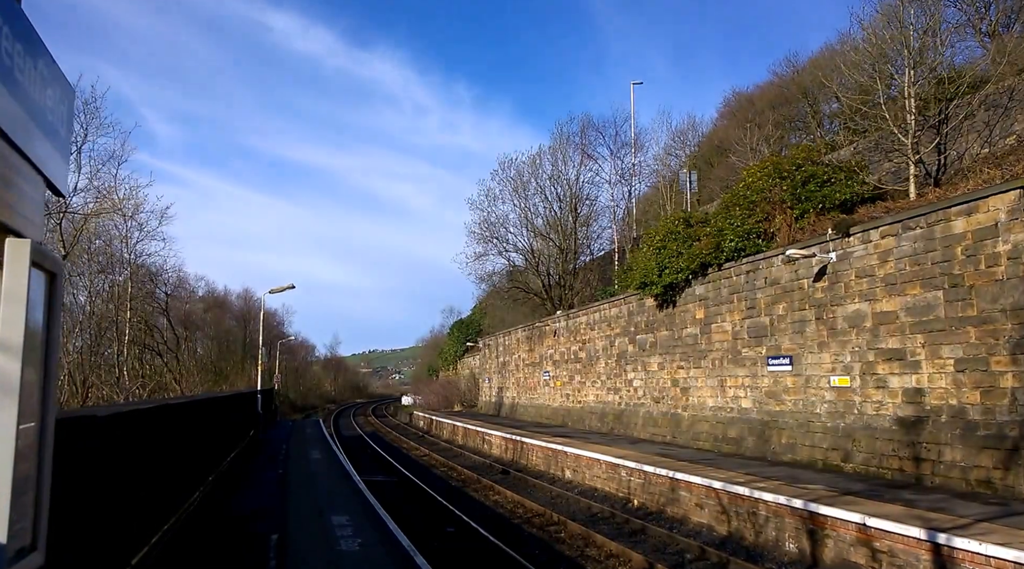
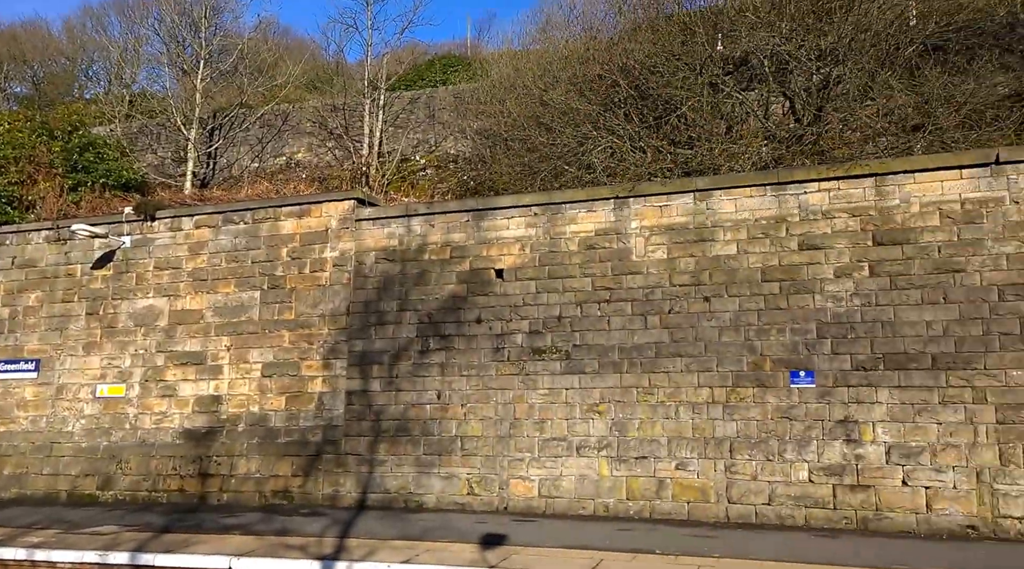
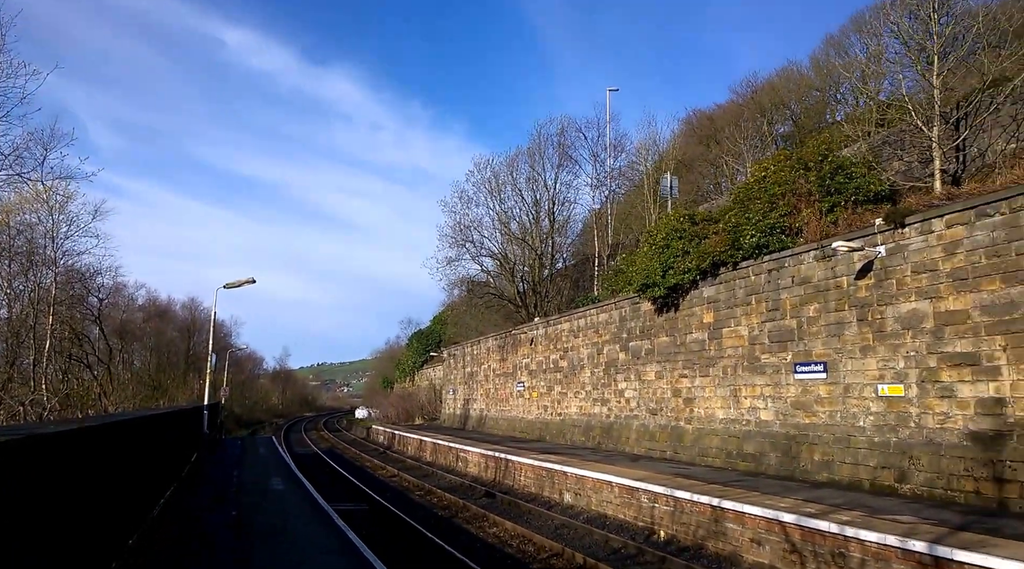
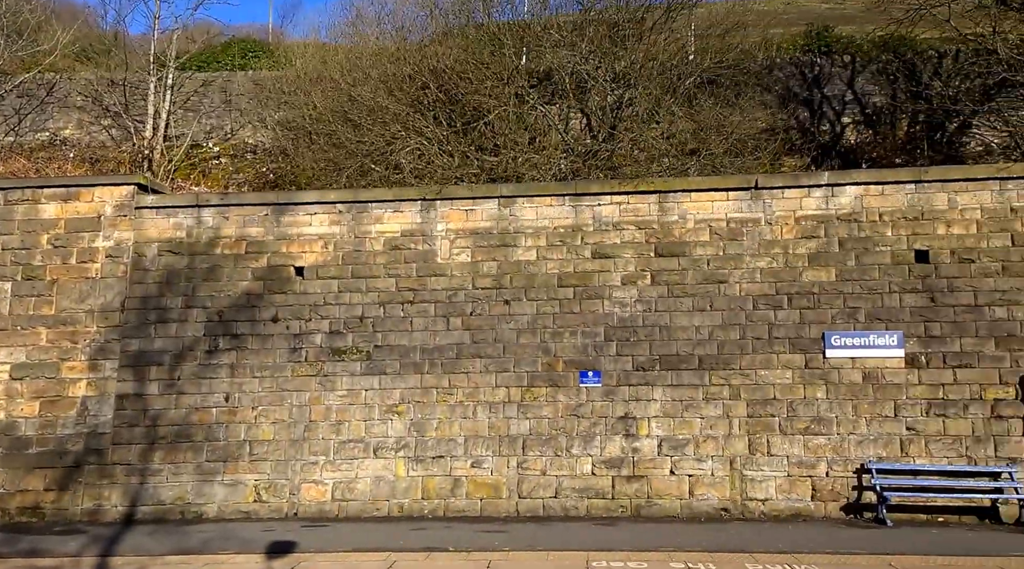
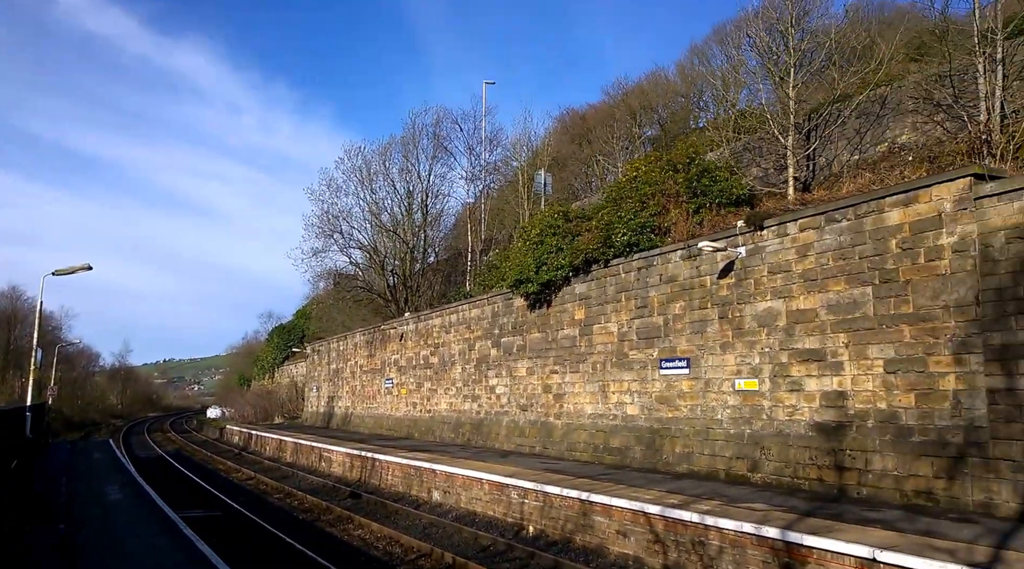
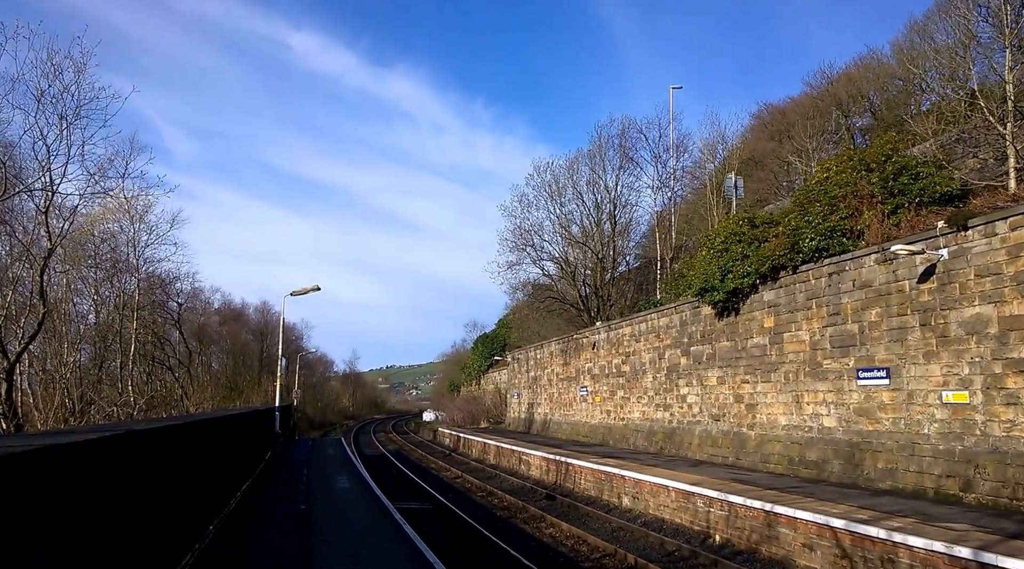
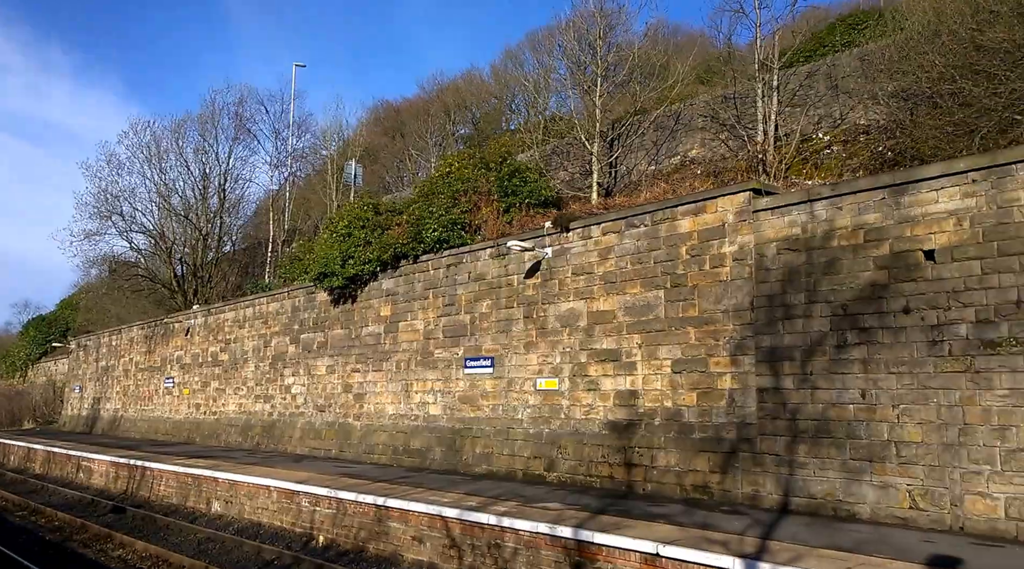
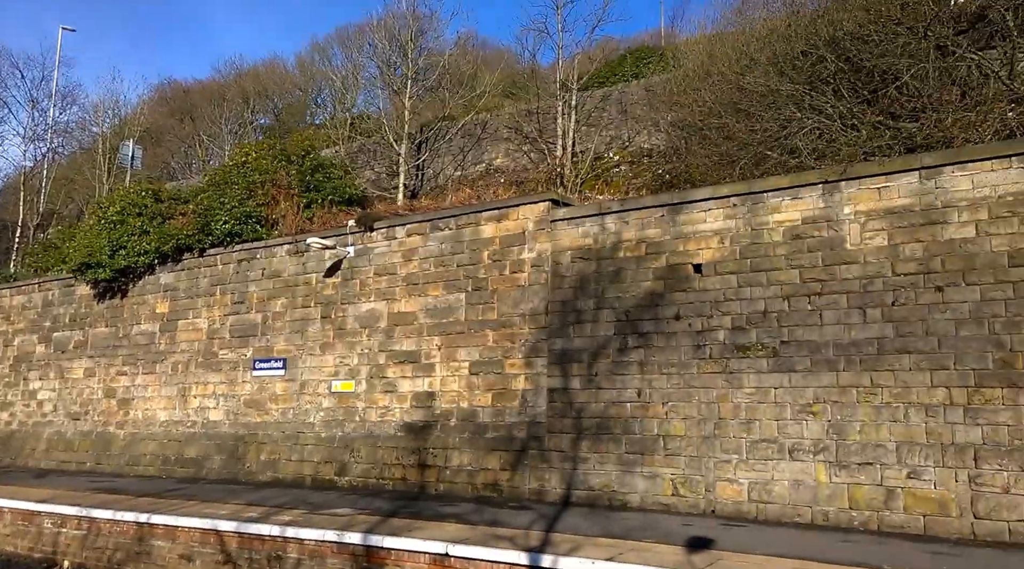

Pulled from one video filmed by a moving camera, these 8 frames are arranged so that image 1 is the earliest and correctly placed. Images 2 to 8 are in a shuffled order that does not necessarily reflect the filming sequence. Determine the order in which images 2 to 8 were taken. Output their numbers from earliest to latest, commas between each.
6, 3, 5, 7, 8, 2, 4
